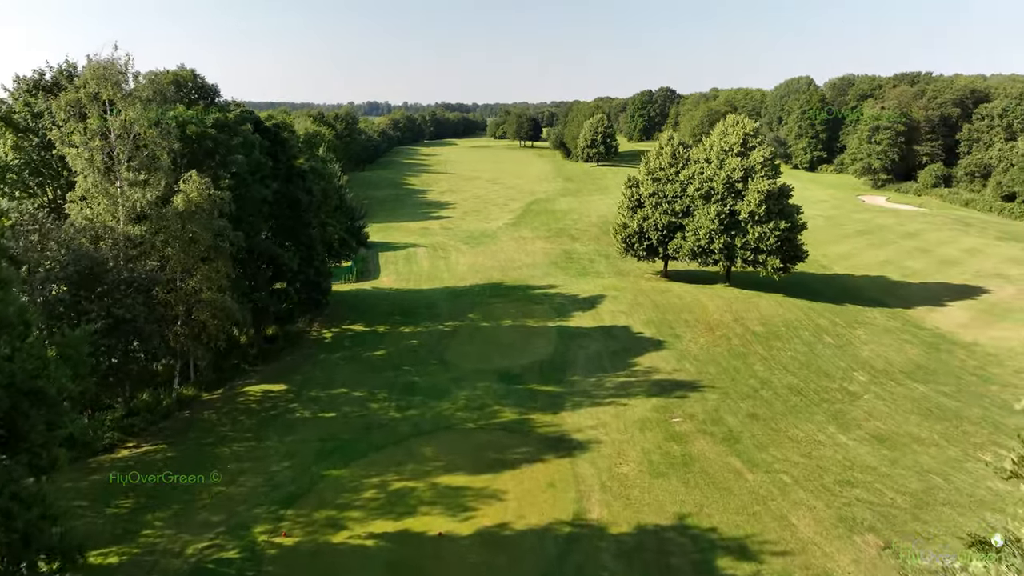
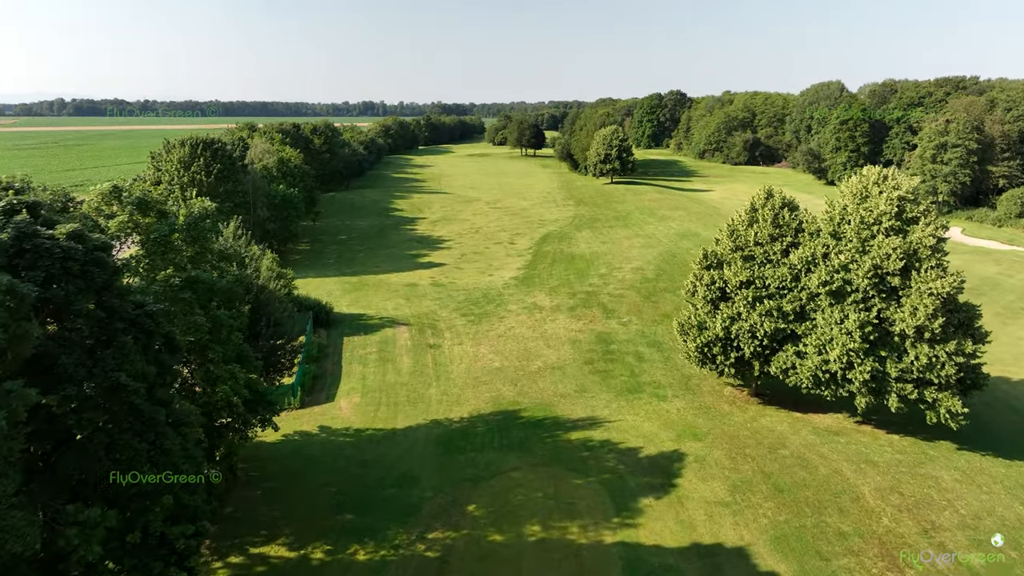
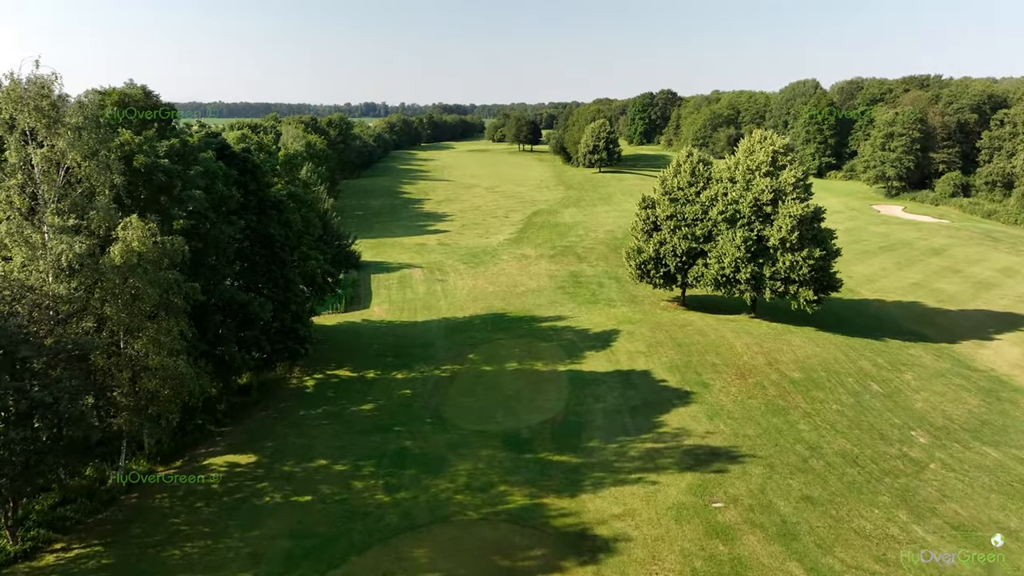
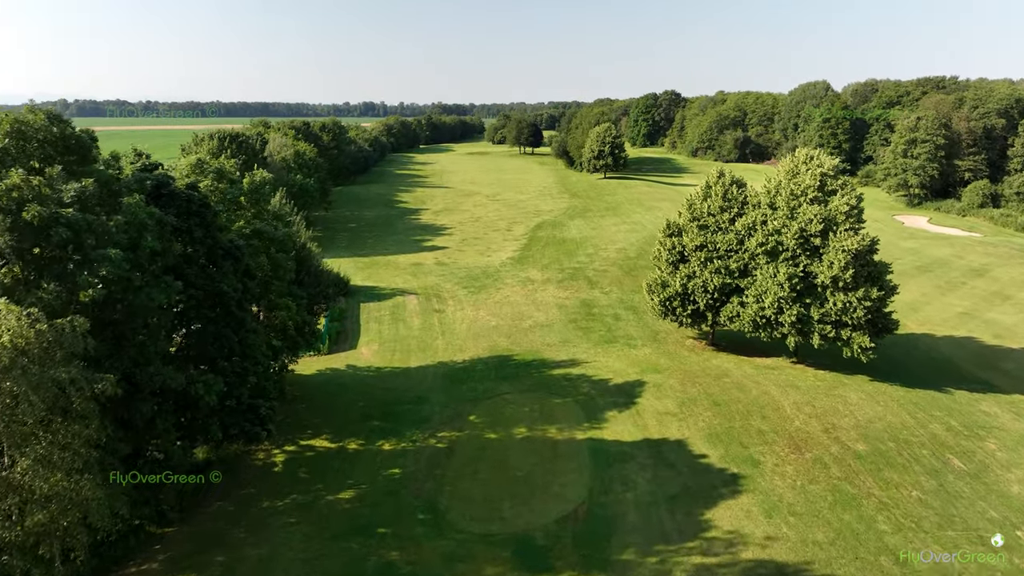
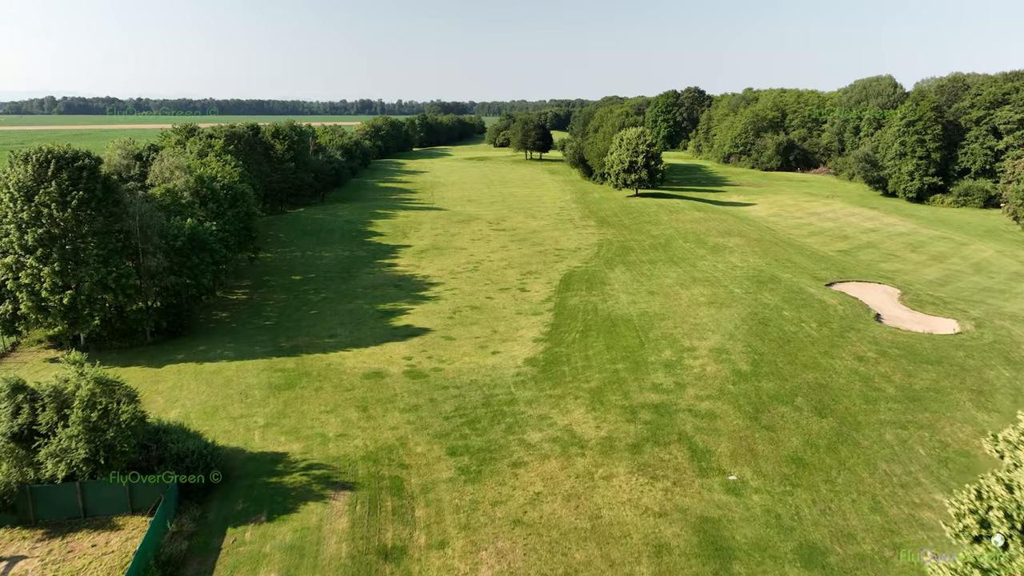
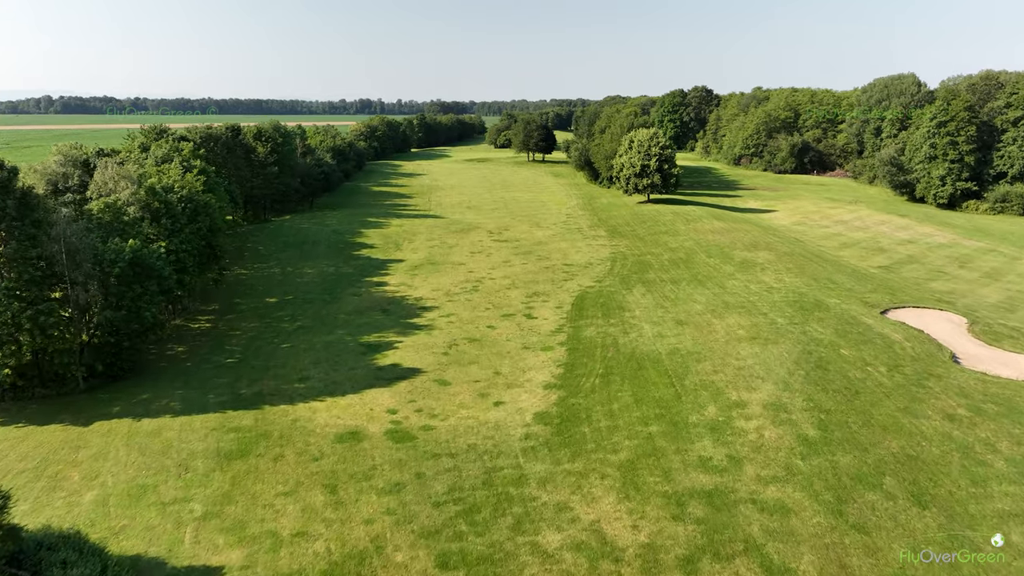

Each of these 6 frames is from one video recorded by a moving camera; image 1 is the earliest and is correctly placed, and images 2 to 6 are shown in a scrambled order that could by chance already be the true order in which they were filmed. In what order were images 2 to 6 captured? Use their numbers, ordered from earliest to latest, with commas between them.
3, 4, 2, 5, 6
